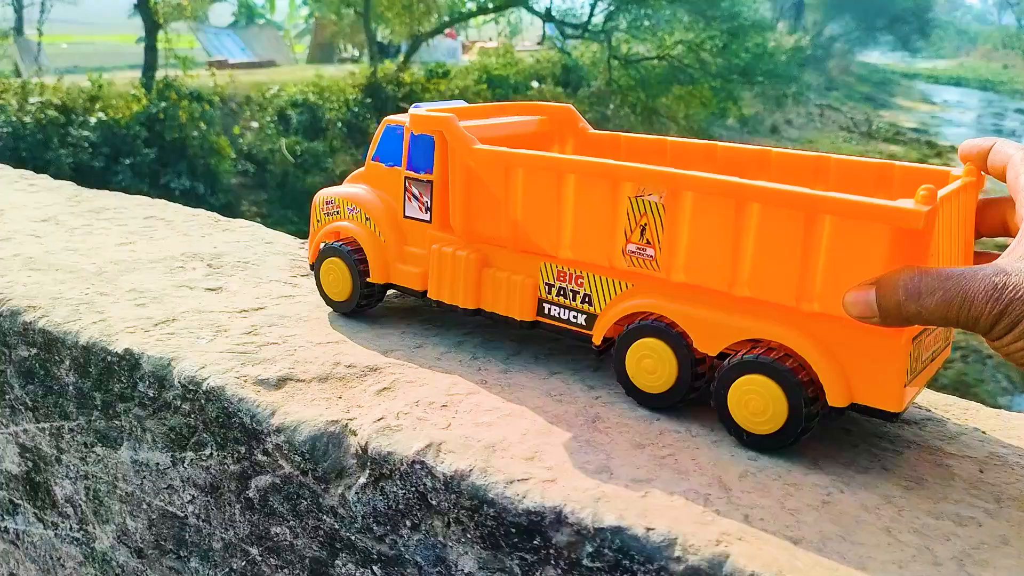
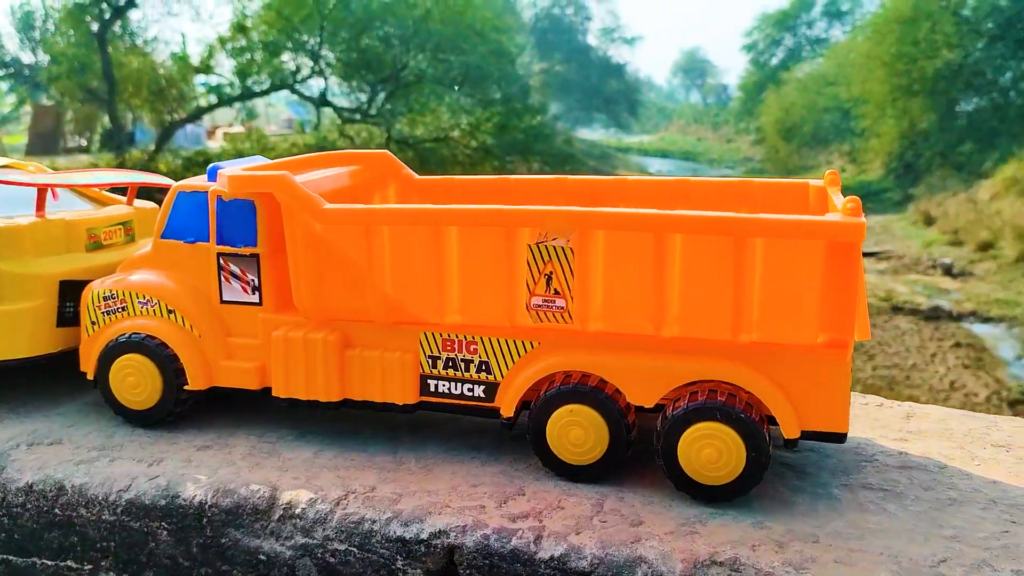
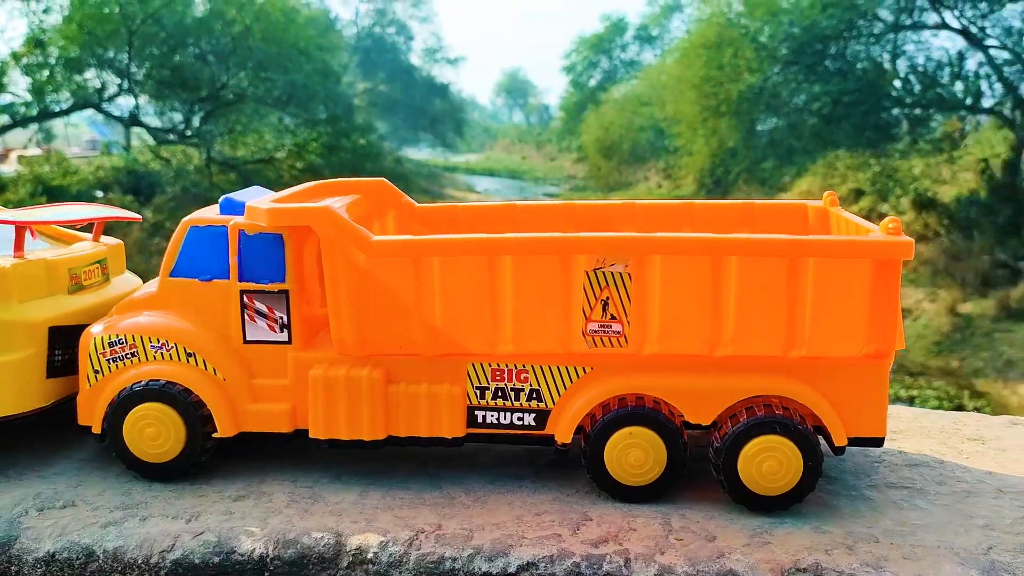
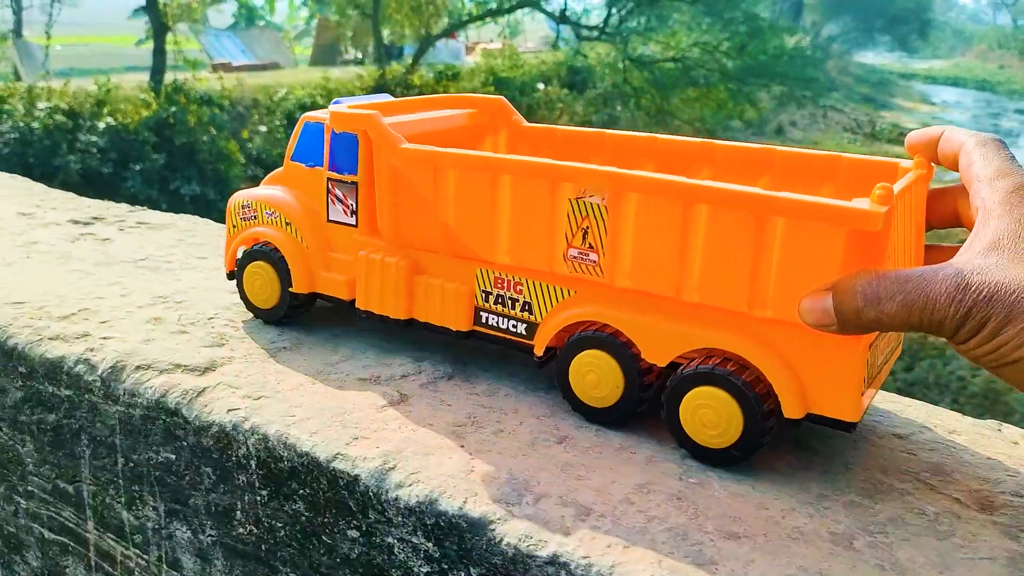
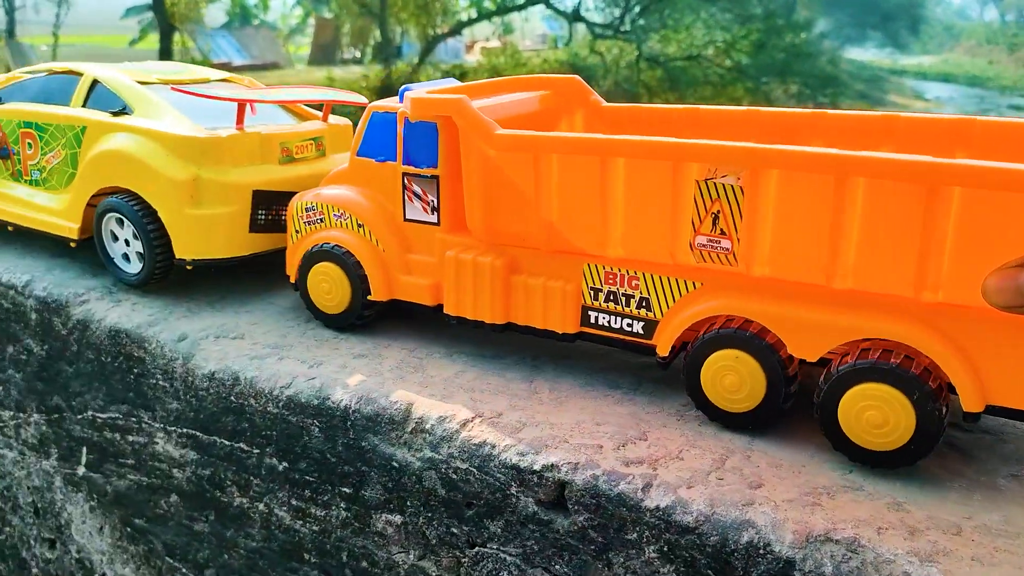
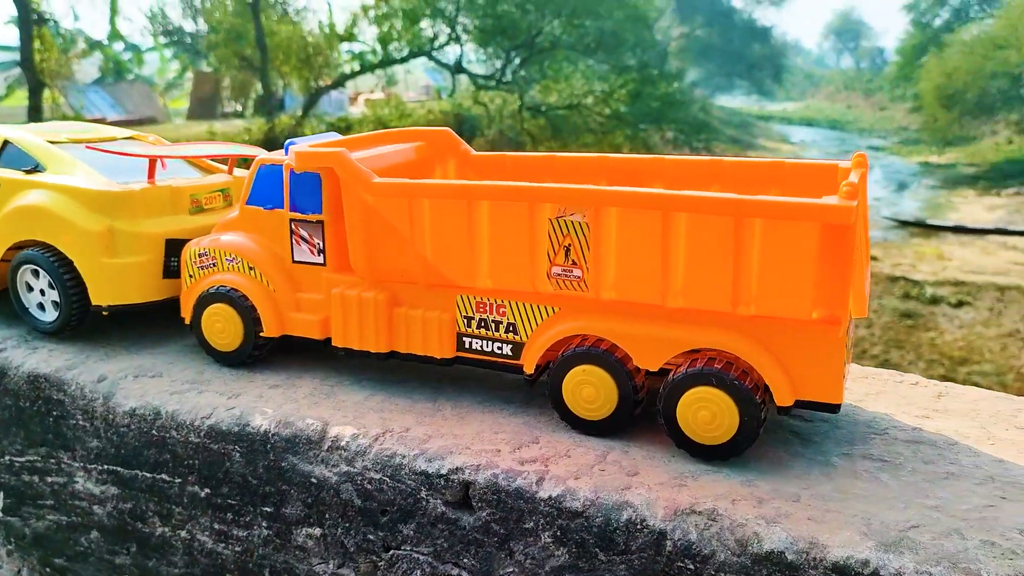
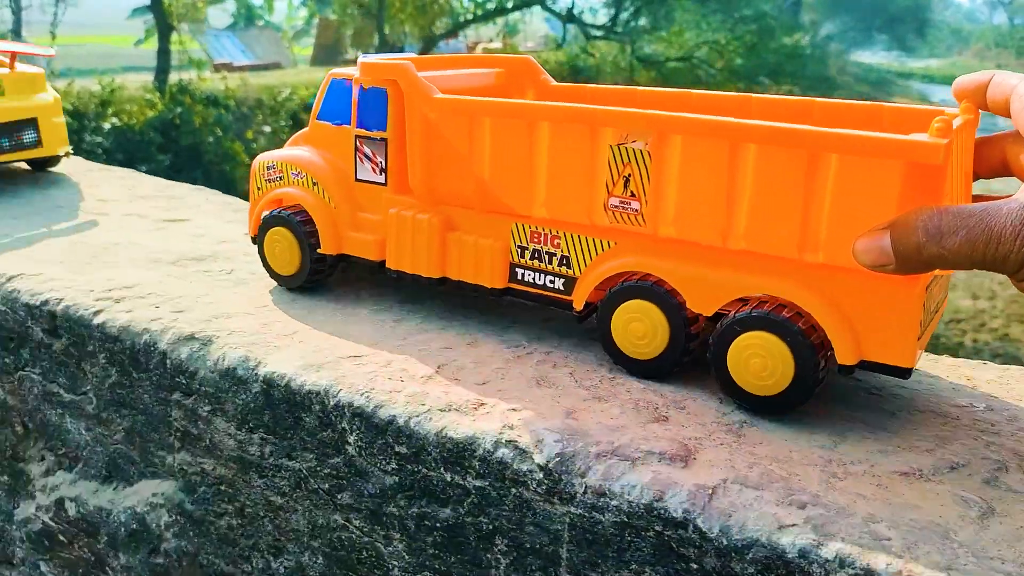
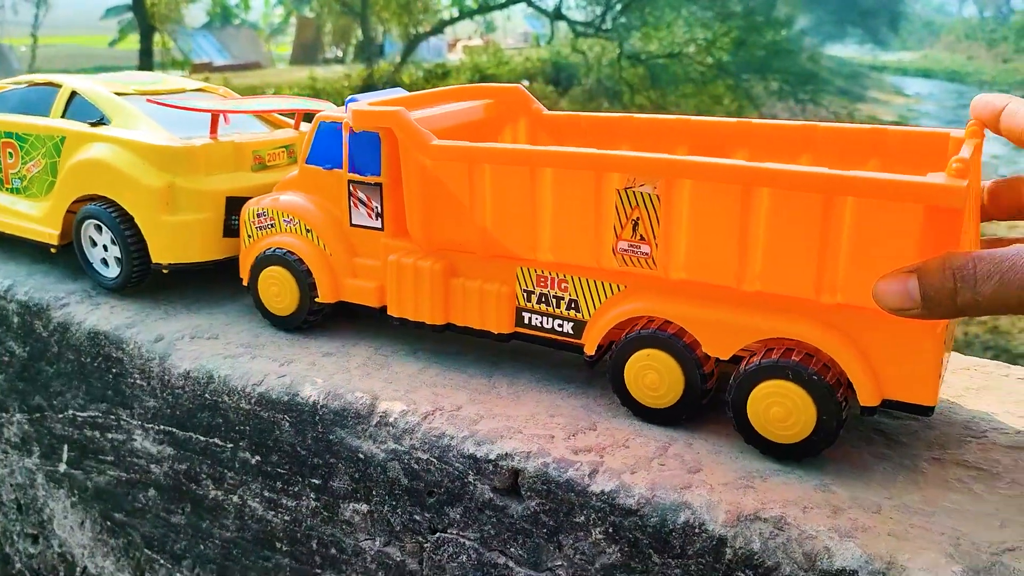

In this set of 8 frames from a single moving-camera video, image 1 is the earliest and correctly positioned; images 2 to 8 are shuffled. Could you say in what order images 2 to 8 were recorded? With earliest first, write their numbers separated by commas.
4, 7, 5, 8, 6, 2, 3
